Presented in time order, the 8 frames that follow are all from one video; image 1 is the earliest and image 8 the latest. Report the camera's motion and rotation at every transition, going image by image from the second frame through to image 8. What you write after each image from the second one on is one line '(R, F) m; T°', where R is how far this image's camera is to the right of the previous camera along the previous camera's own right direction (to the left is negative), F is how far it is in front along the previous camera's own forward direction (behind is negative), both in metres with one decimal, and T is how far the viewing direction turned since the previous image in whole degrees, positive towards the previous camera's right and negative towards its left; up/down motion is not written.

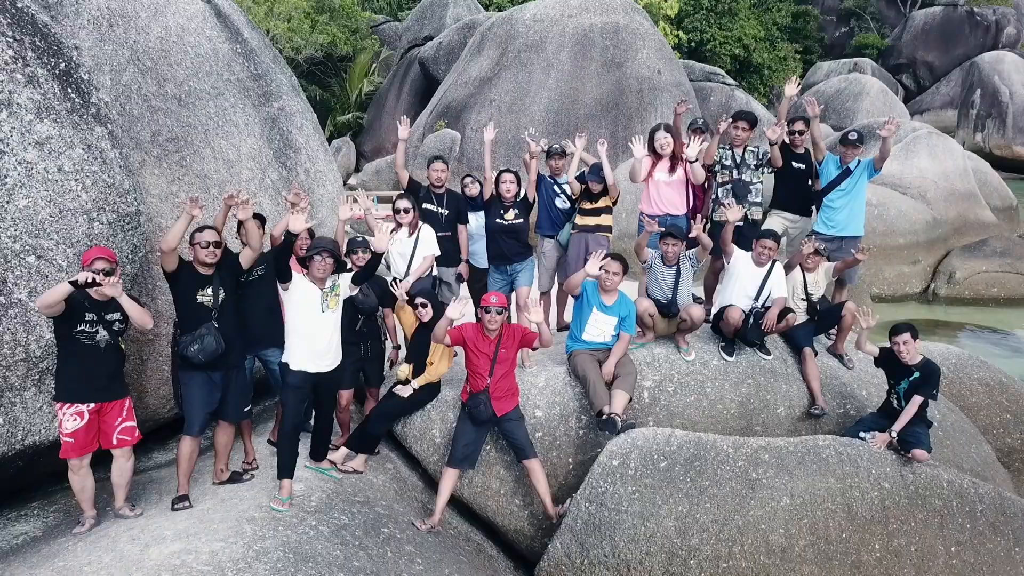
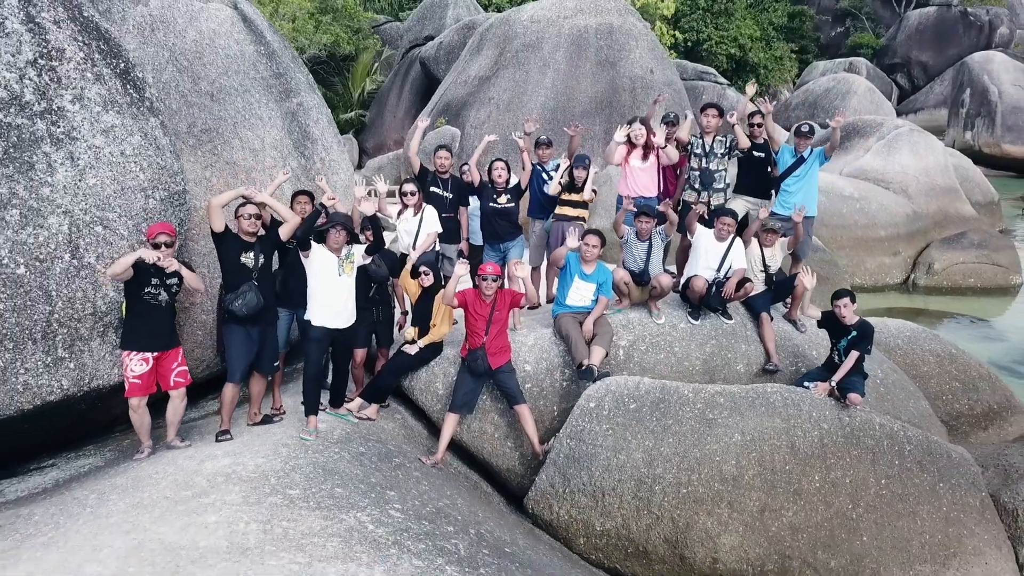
(0.0, -0.4) m; 0°
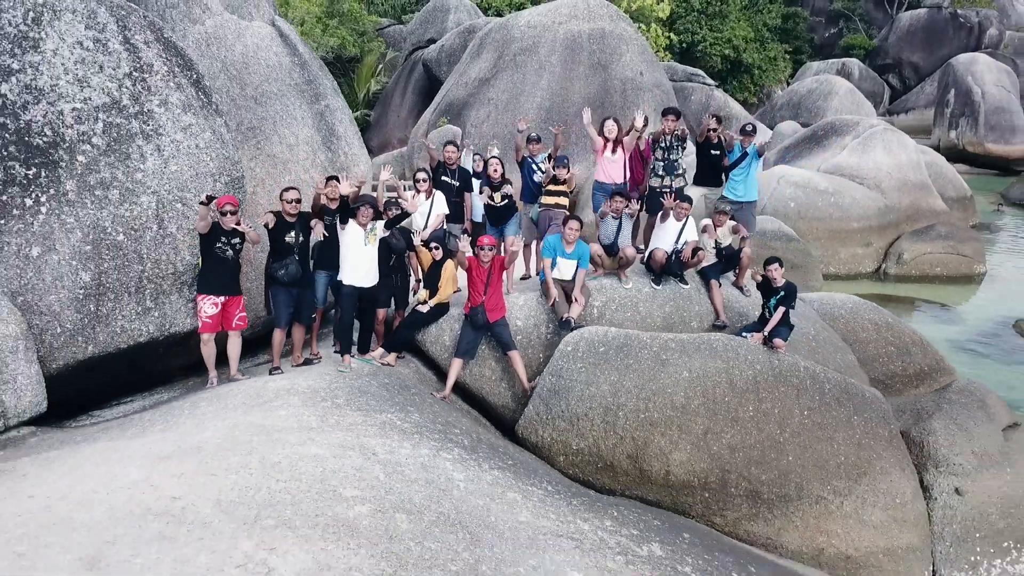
(0.0, -0.7) m; 0°
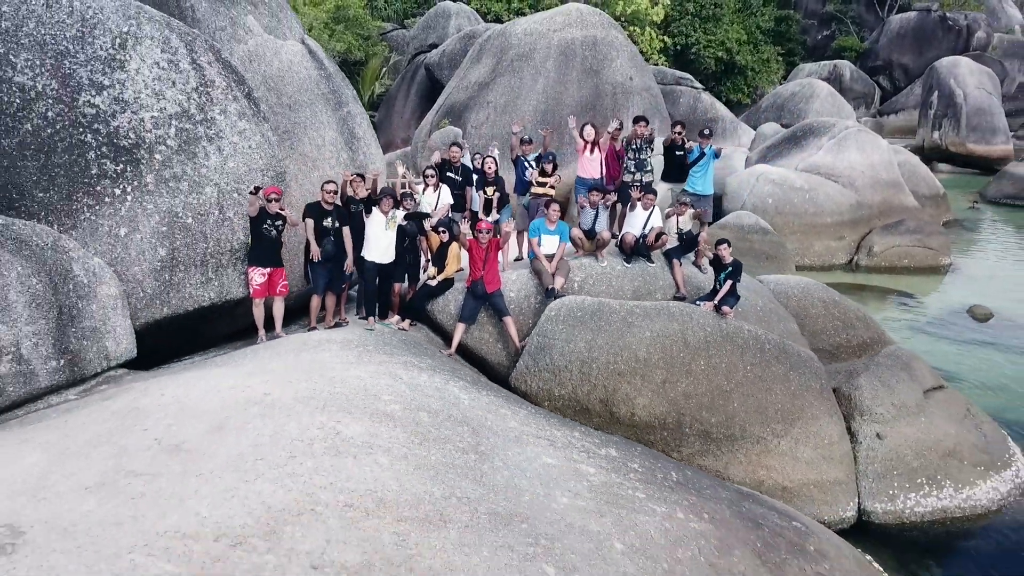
(0.0, -0.7) m; 0°
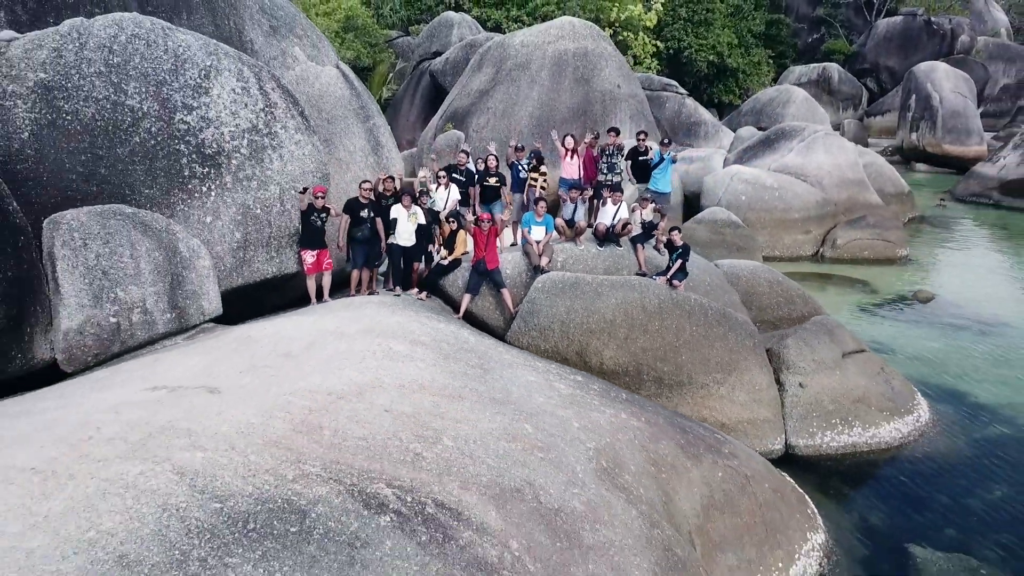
(0.0, -1.1) m; 0°
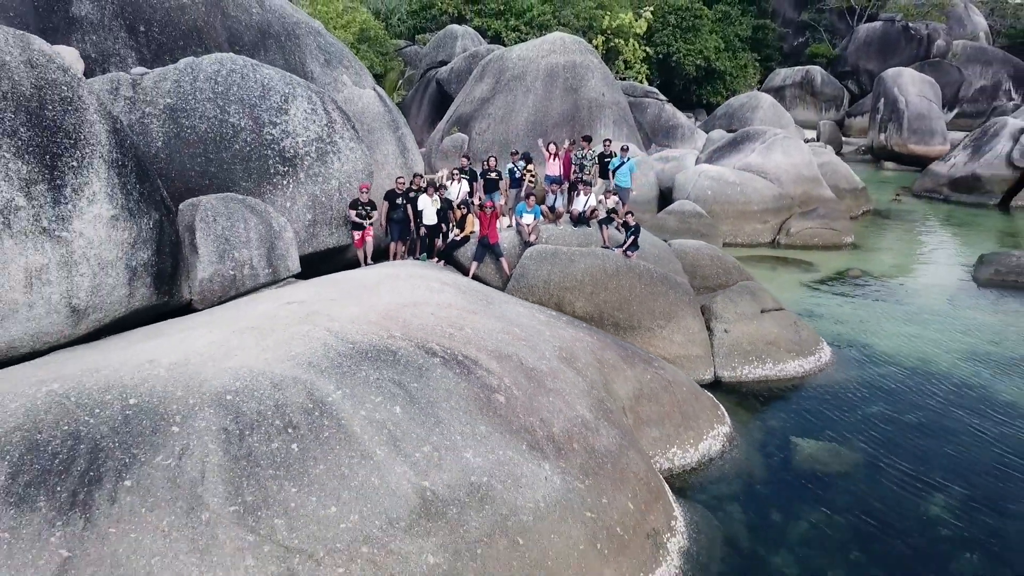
(0.0, -1.8) m; 0°
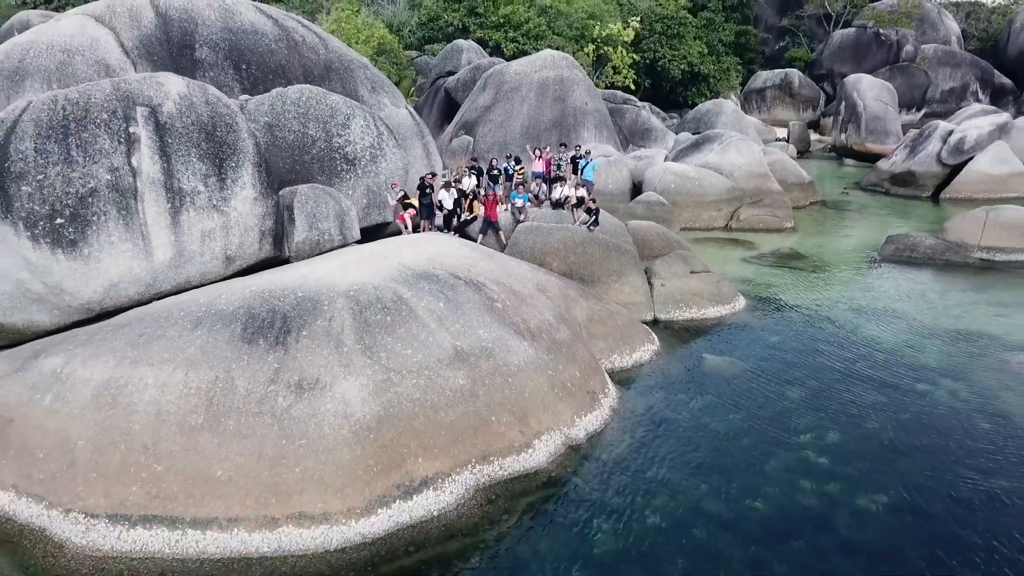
(+0.1, -2.8) m; 0°
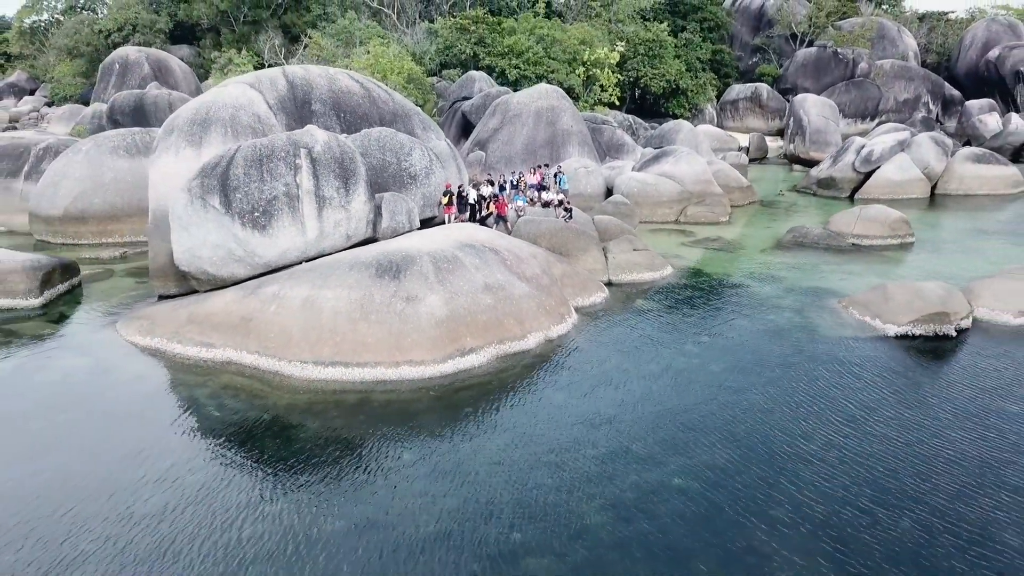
(0.0, -5.4) m; 0°
